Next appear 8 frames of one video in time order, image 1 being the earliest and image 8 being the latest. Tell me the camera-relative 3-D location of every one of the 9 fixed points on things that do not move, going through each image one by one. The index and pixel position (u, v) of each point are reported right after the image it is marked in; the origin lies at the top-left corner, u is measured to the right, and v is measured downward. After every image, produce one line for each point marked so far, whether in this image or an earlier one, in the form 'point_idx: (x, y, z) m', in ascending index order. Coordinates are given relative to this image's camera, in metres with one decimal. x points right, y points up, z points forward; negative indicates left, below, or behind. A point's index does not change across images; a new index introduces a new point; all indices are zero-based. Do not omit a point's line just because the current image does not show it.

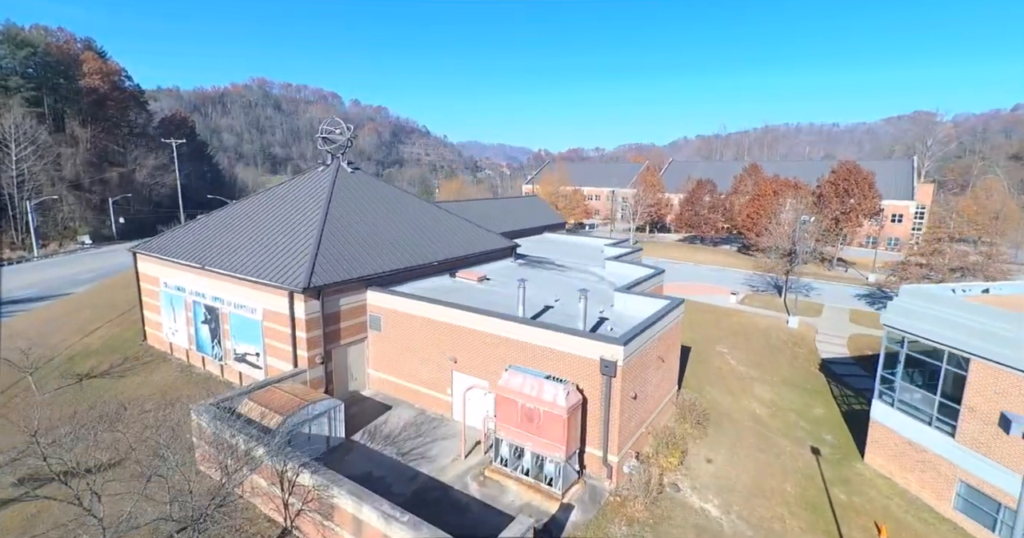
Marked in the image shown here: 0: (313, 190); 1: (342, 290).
0: (-7.0, +2.8, +18.4) m
1: (-4.6, -0.6, +14.2) m
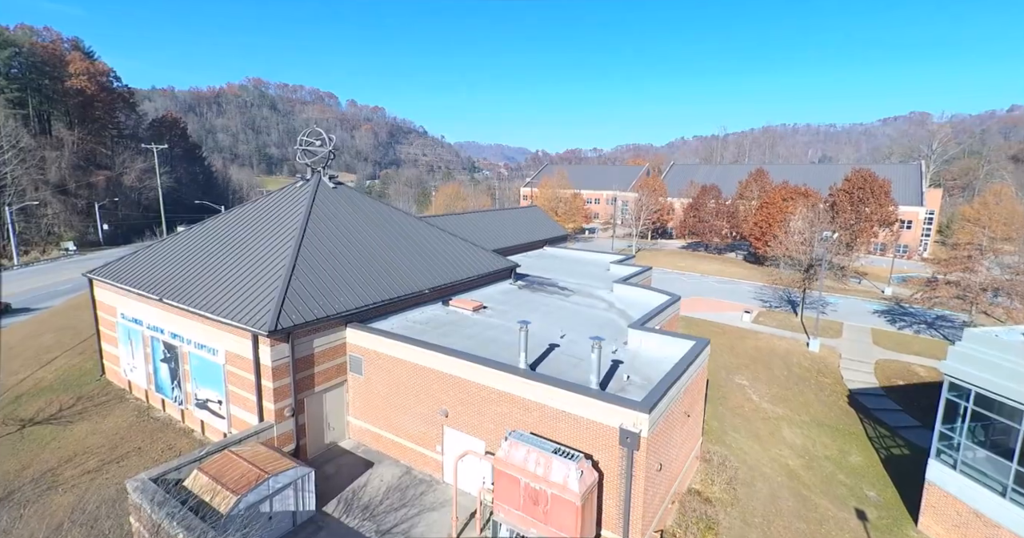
0: (-7.0, +1.9, +16.5) m
1: (-4.6, -1.4, +12.3) m
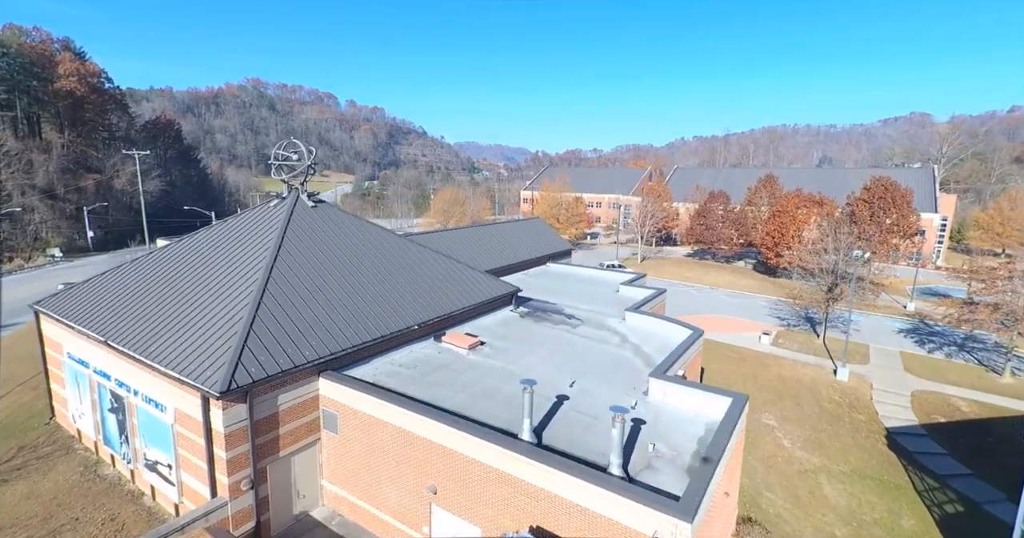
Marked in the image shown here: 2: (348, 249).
0: (-7.0, +1.1, +14.6) m
1: (-4.6, -2.3, +10.4) m
2: (-4.7, +0.6, +15.0) m
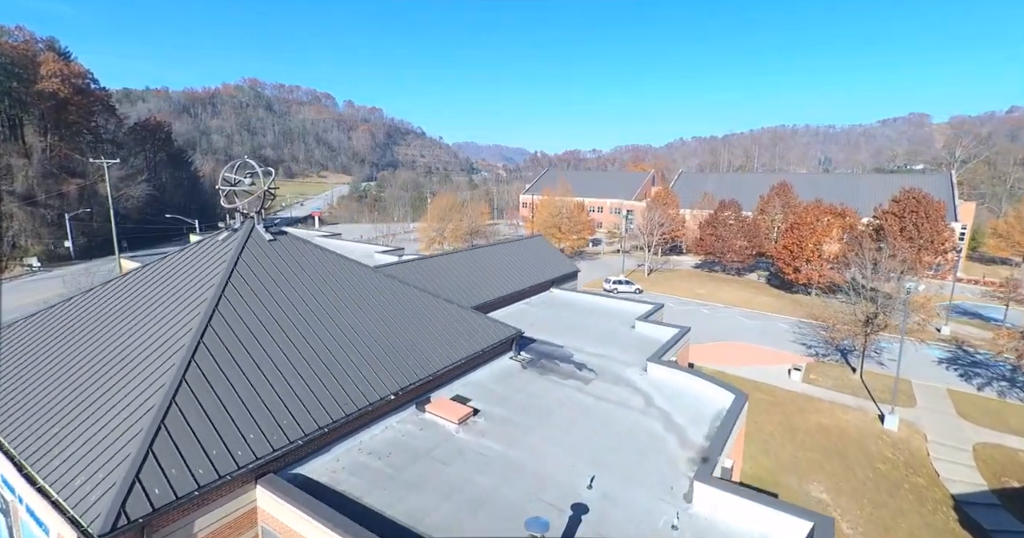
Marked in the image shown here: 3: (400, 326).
0: (-7.0, -0.1, +11.8) m
1: (-4.6, -3.4, +7.6) m
2: (-4.7, -0.6, +12.2) m
3: (-2.7, -1.4, +12.7) m
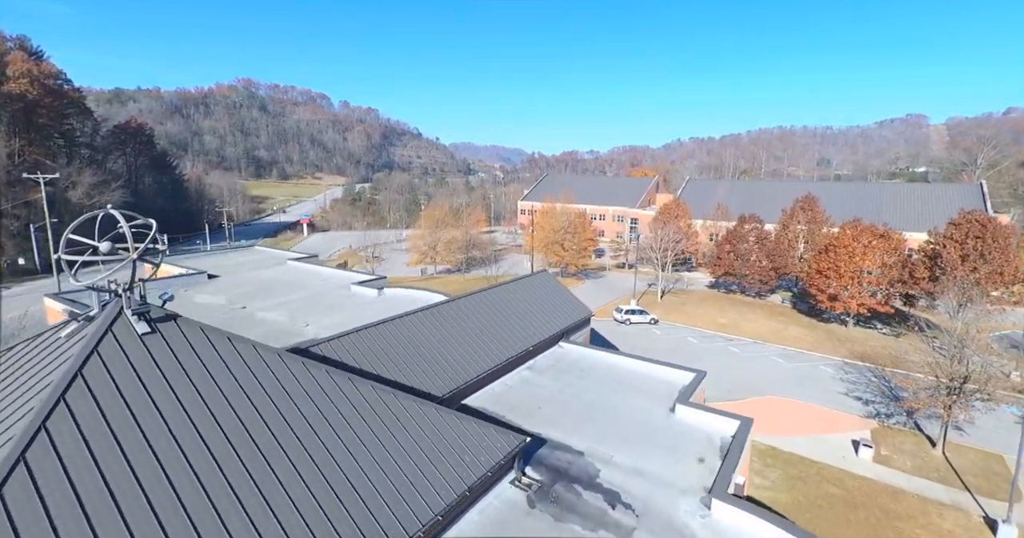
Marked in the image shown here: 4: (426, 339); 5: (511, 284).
0: (-7.0, -1.8, +7.4) m
1: (-4.5, -5.2, +3.2) m
2: (-4.7, -2.3, +7.8) m
3: (-2.7, -3.1, +8.3) m
4: (-2.1, -1.9, +15.0) m
5: (-0.1, -0.6, +19.7) m
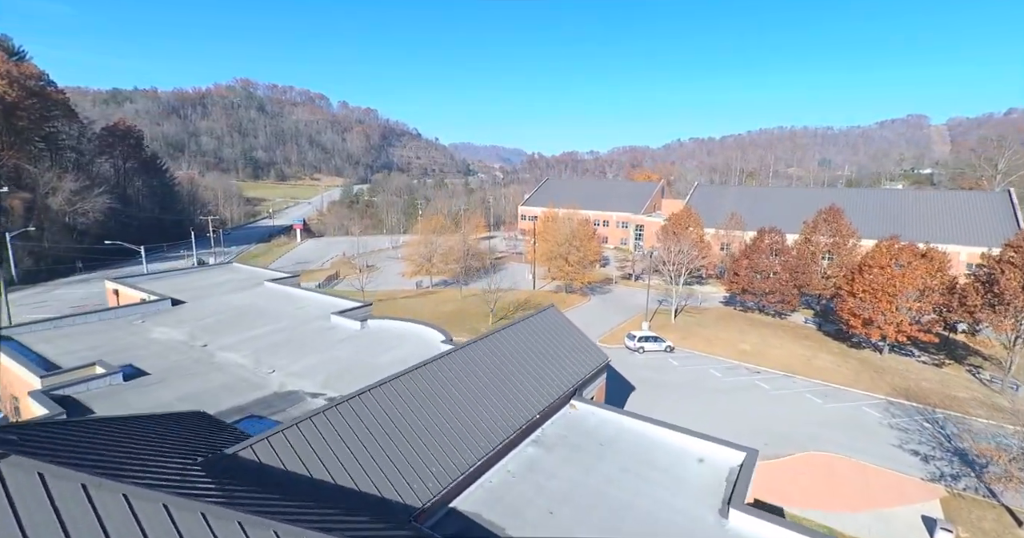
0: (-6.9, -3.1, +4.2) m
1: (-4.4, -6.4, 0.0) m
2: (-4.6, -3.6, +4.6) m
3: (-2.6, -4.4, +5.2) m
4: (-2.1, -3.2, +11.9) m
5: (0.0, -1.8, +16.6) m
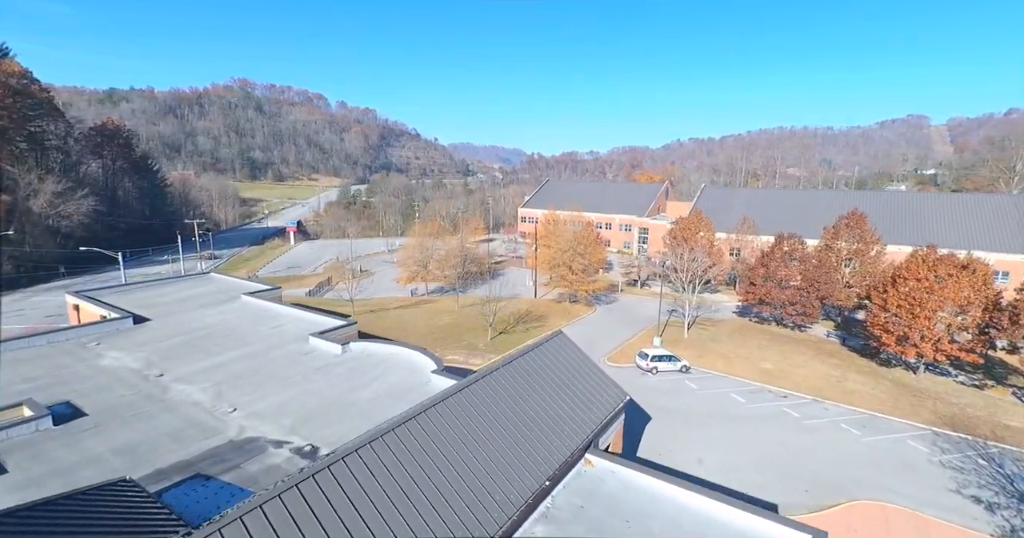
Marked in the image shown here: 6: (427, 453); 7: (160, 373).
0: (-6.8, -3.7, +1.6) m
1: (-4.4, -7.1, -2.6) m
2: (-4.5, -4.2, +2.0) m
3: (-2.6, -5.0, +2.5) m
4: (-2.0, -3.8, +9.2) m
5: (+0.1, -2.5, +13.9) m
6: (-1.6, -3.5, +10.5) m
7: (-12.3, -3.6, +18.2) m
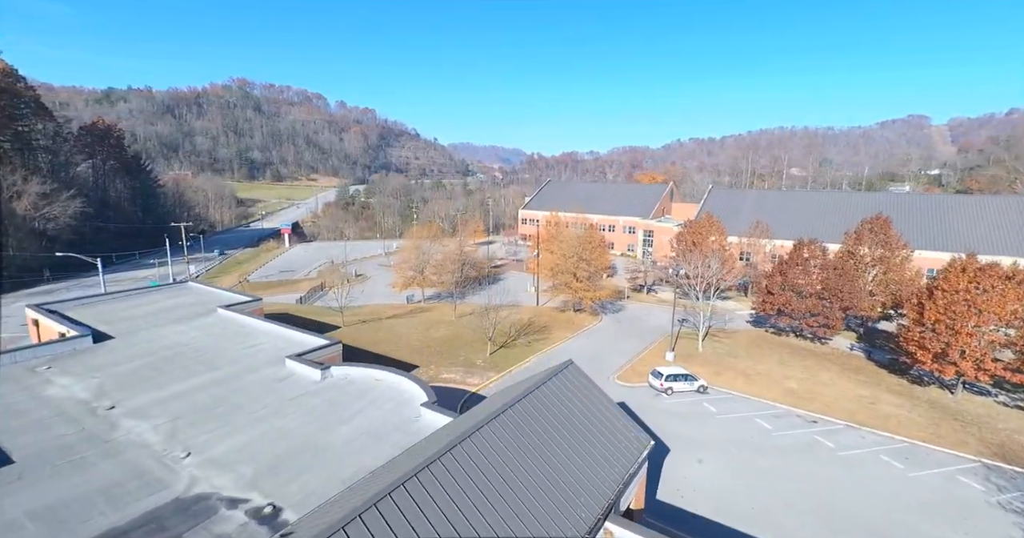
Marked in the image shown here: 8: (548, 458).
0: (-6.8, -4.2, -0.8) m
1: (-4.3, -7.6, -5.0) m
2: (-4.5, -4.7, -0.3) m
3: (-2.5, -5.6, +0.2) m
4: (-2.0, -4.3, +6.9) m
5: (+0.1, -3.0, +11.6) m
6: (-1.5, -4.0, +8.2) m
7: (-12.2, -4.1, +15.9) m
8: (+0.9, -3.8, +10.7) m
